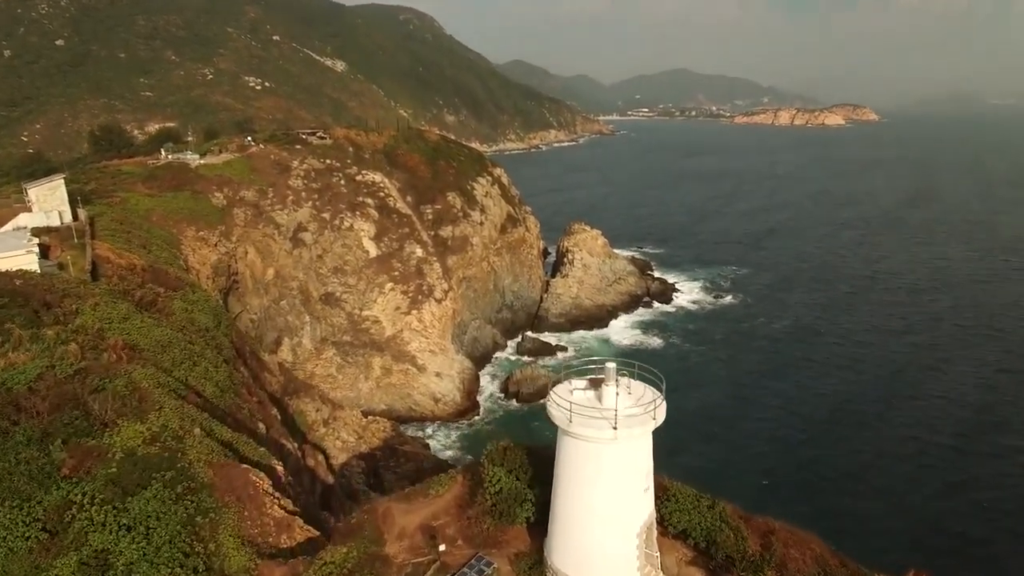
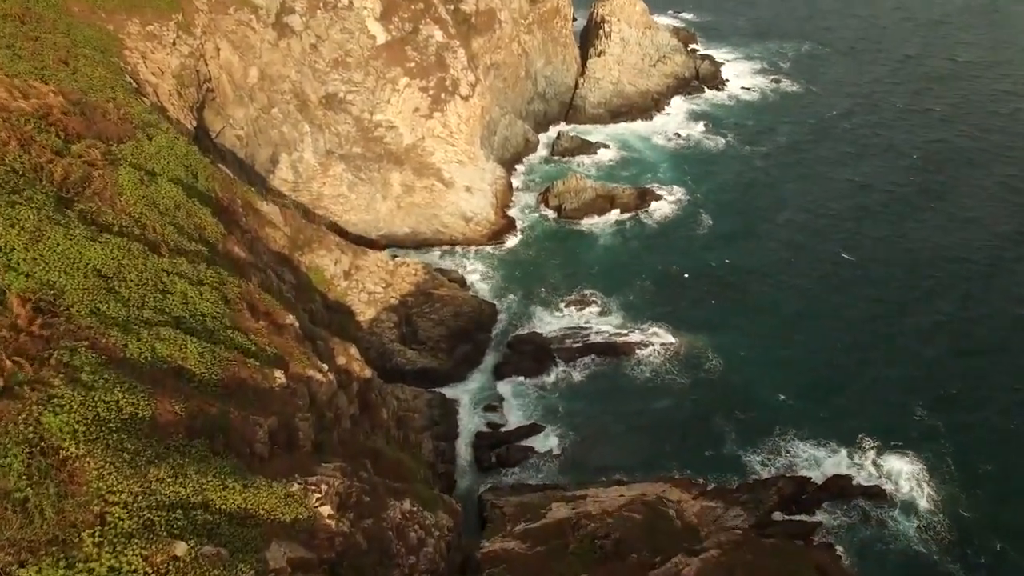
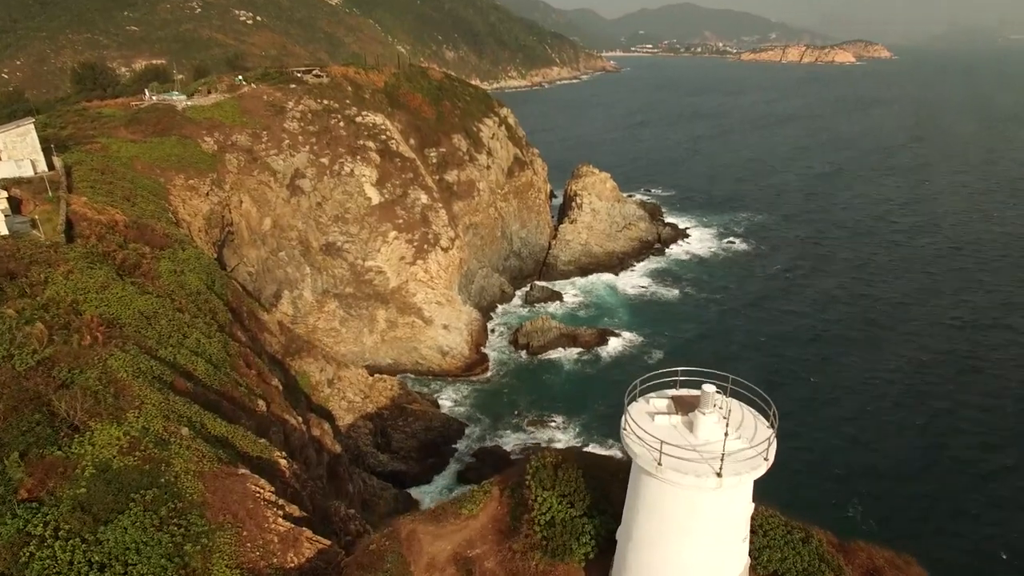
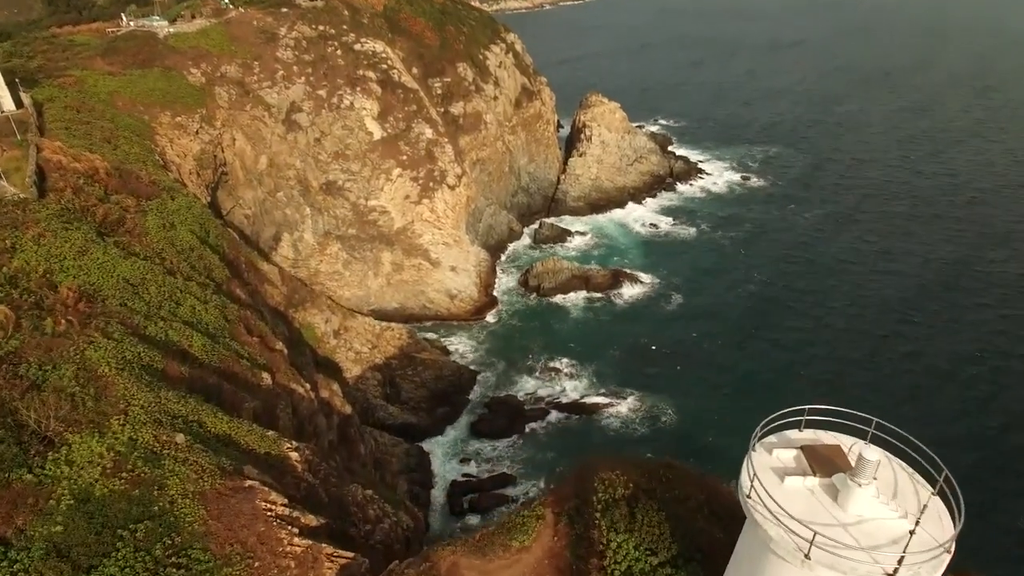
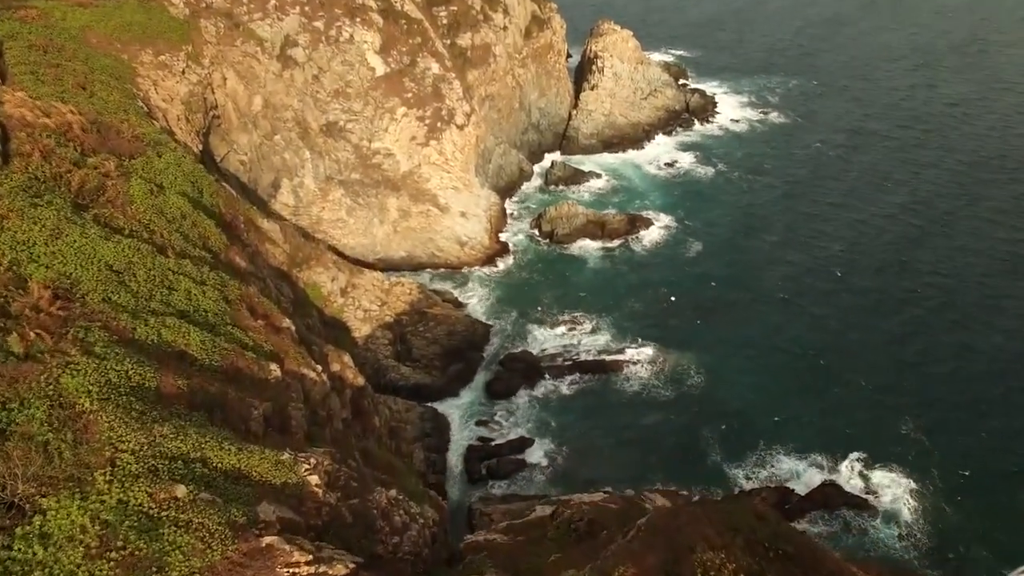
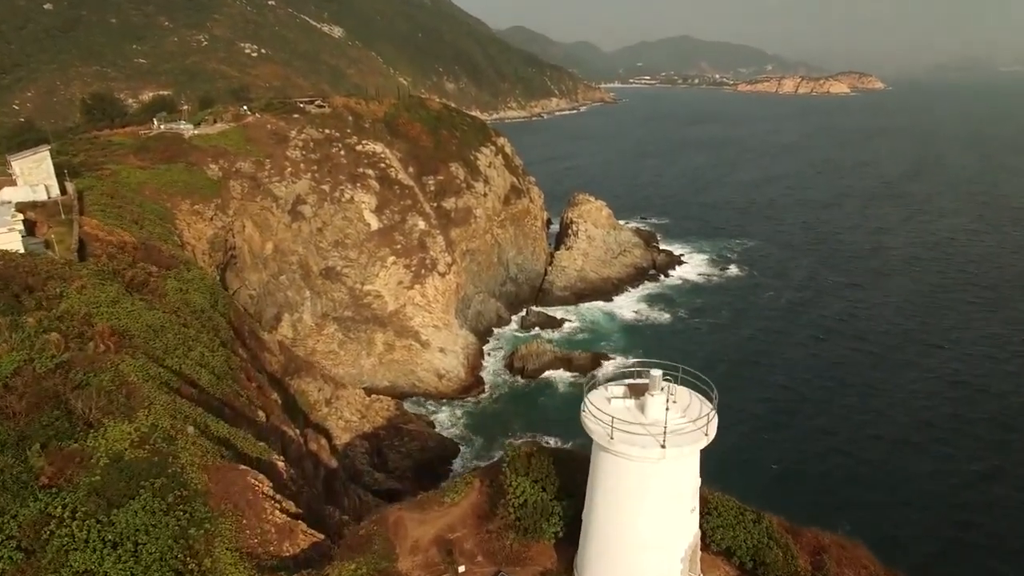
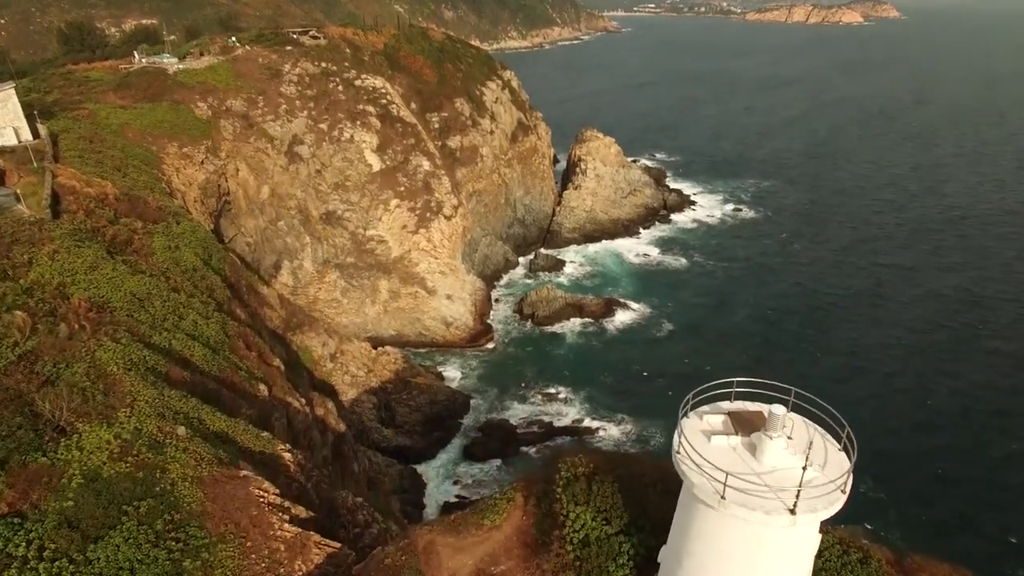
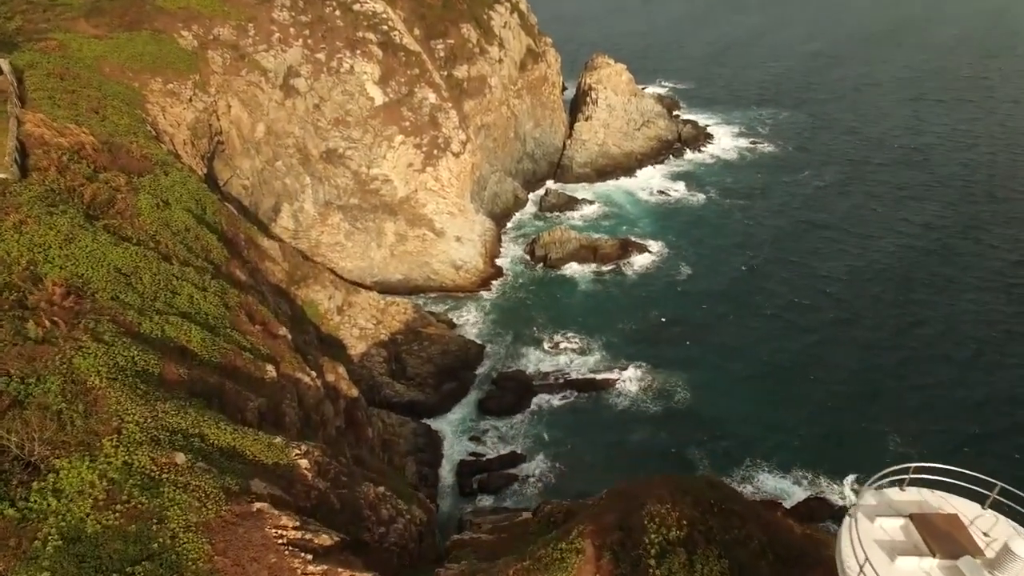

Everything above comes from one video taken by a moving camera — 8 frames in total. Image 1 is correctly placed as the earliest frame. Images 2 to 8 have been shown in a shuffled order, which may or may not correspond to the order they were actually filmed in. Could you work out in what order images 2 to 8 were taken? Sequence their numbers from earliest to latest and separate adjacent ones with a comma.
6, 3, 7, 4, 8, 5, 2
